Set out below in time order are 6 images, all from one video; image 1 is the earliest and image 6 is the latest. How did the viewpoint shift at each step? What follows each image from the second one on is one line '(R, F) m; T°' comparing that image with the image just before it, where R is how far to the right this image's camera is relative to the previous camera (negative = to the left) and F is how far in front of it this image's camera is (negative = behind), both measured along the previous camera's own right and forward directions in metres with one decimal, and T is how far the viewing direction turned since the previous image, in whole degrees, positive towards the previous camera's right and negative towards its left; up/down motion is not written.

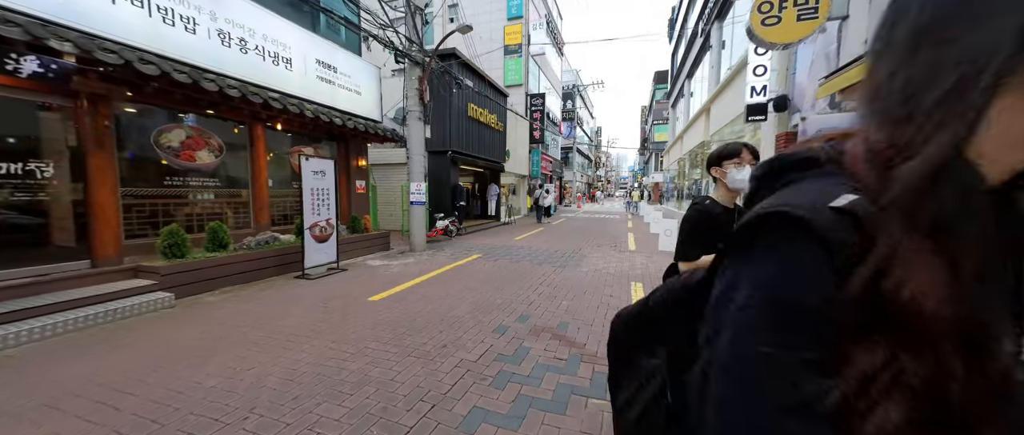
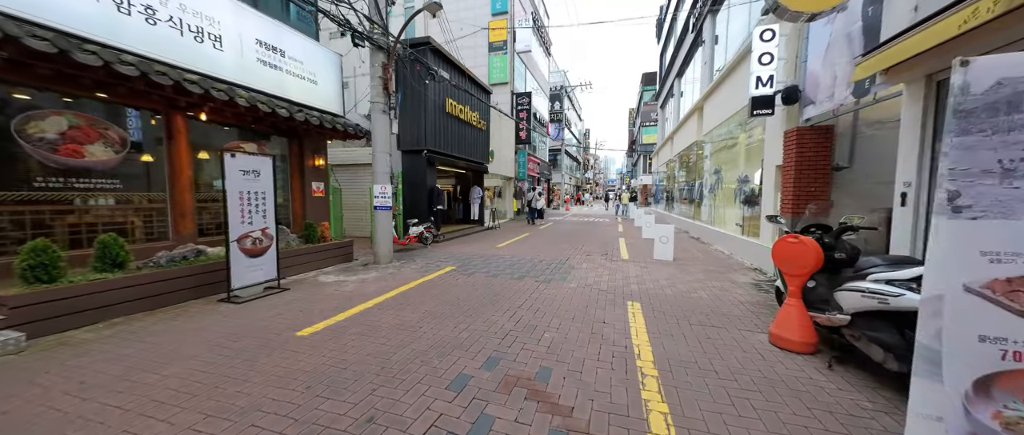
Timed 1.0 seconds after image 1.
(+0.2, +1.0) m; +2°
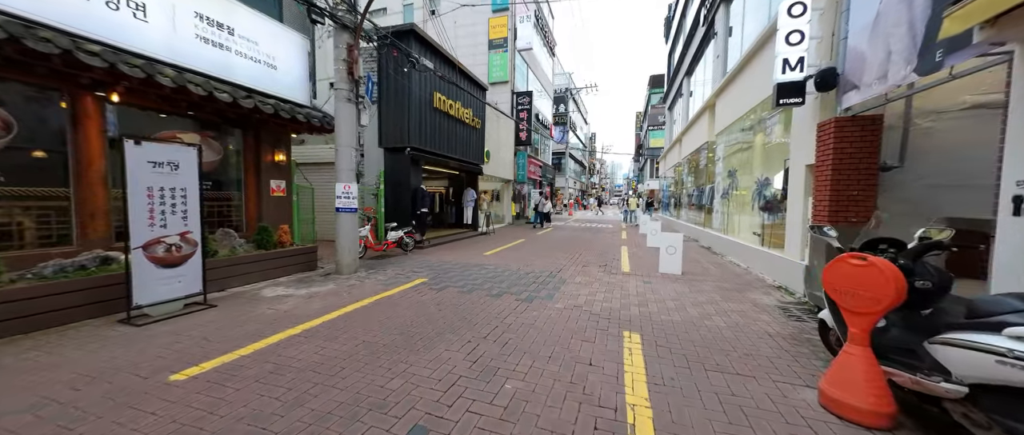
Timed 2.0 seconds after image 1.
(+0.5, +1.0) m; -1°
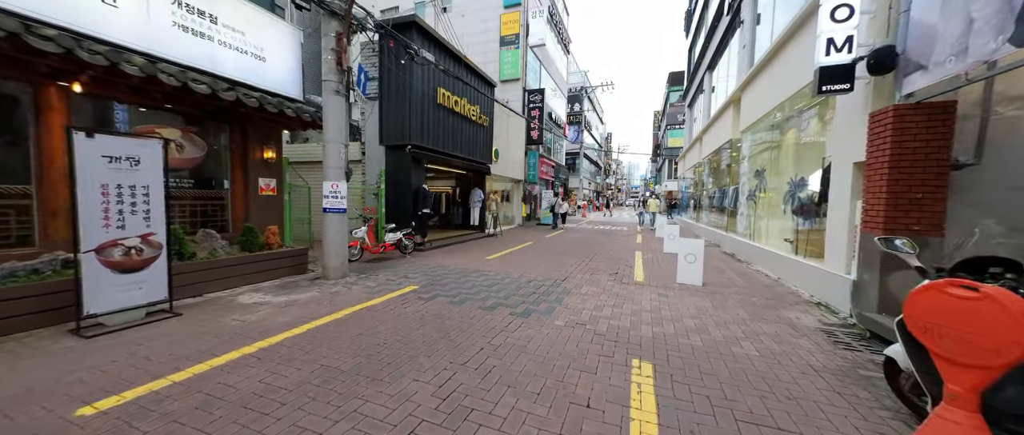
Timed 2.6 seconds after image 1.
(+0.3, +0.6) m; -3°
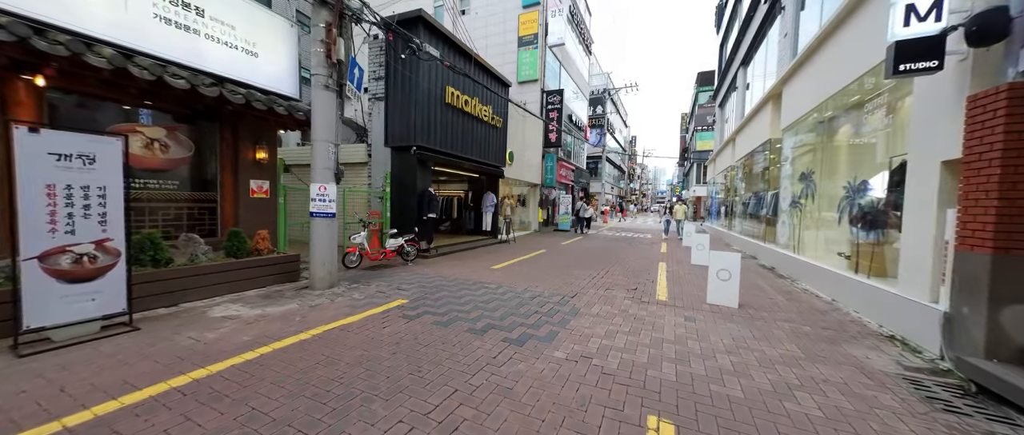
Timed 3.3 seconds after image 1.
(+0.3, +0.7) m; -4°
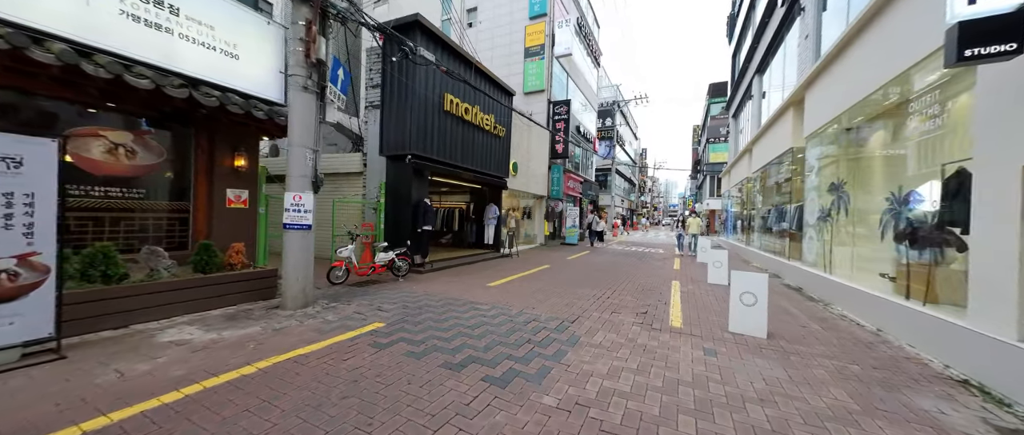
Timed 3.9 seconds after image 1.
(+0.3, +0.6) m; -2°
